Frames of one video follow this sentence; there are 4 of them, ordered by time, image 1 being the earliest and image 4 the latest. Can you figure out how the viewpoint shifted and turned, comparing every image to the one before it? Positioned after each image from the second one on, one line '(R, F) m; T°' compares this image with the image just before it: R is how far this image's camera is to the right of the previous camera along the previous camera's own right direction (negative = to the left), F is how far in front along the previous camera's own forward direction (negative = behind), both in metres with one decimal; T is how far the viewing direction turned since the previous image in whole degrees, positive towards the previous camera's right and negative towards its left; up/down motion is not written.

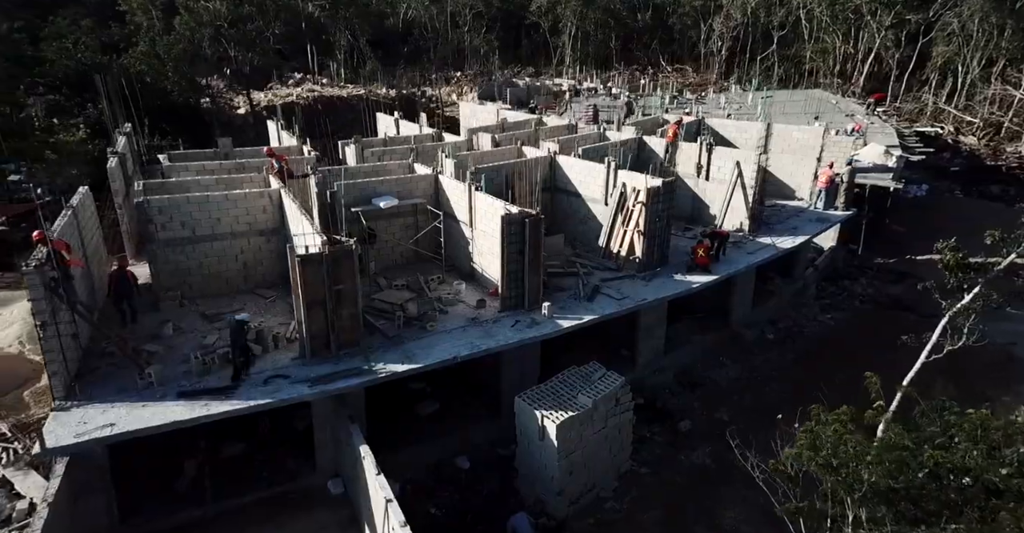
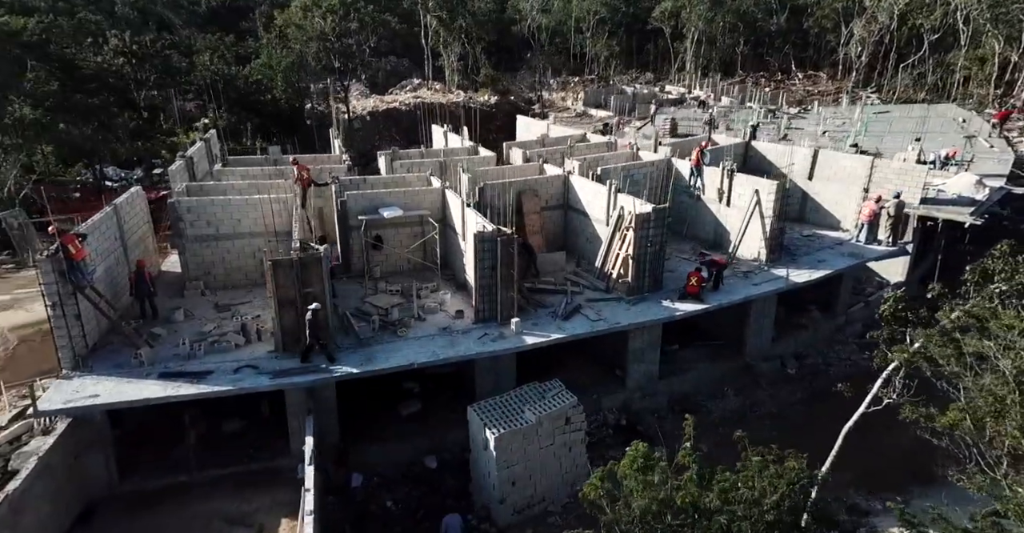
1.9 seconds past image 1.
(+2.2, -0.2) m; -10°
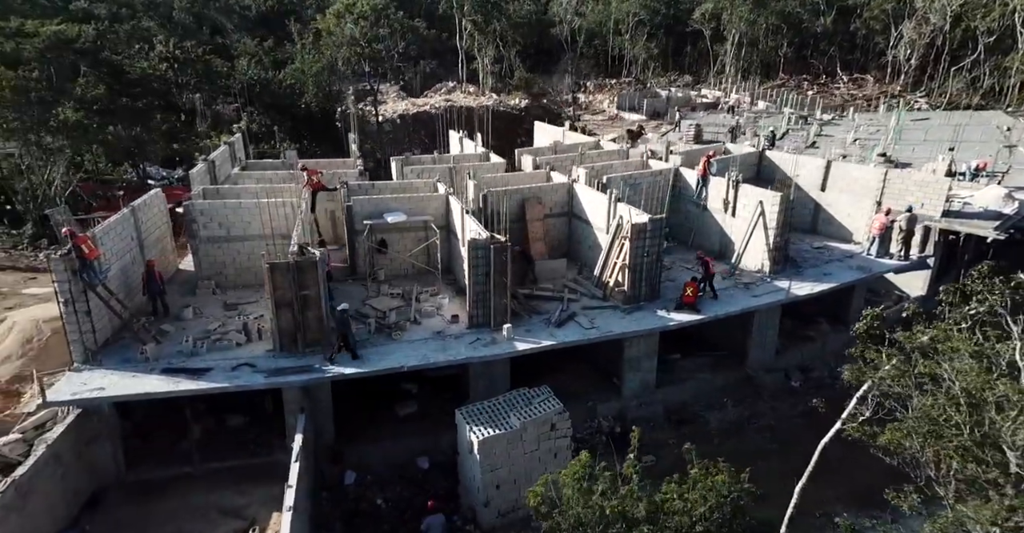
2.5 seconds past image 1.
(+0.7, -0.2) m; -3°
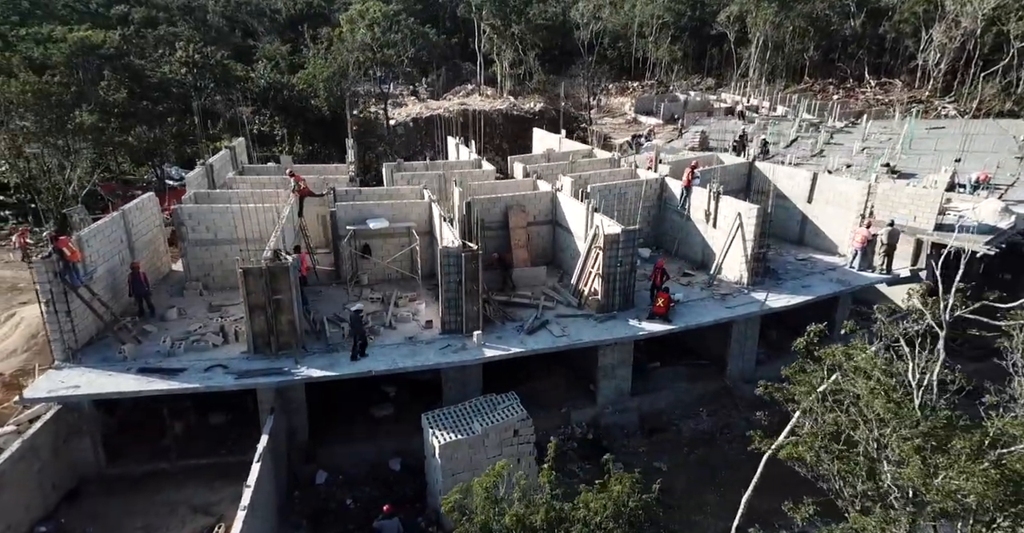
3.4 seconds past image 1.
(+0.9, -0.2) m; -2°
